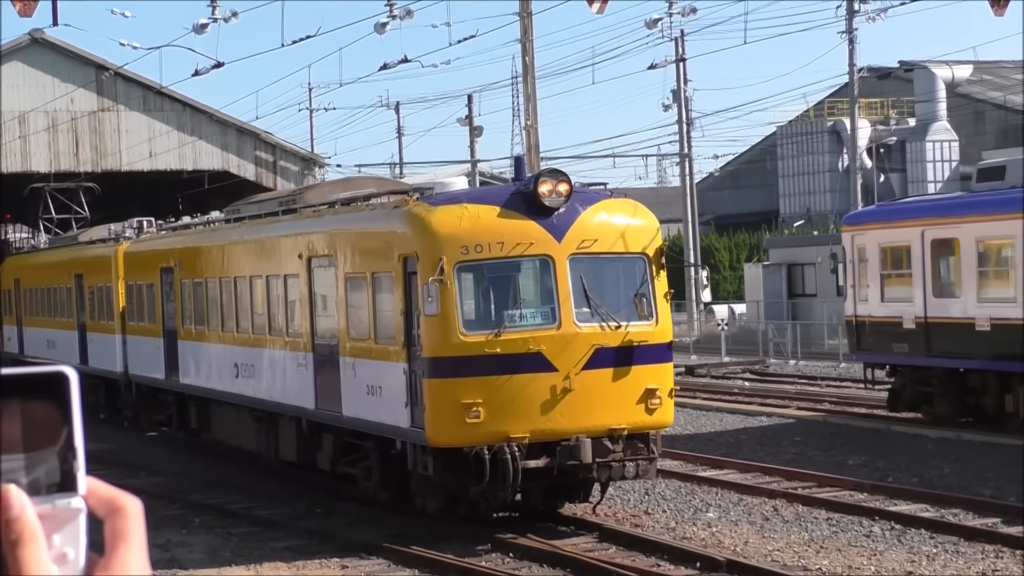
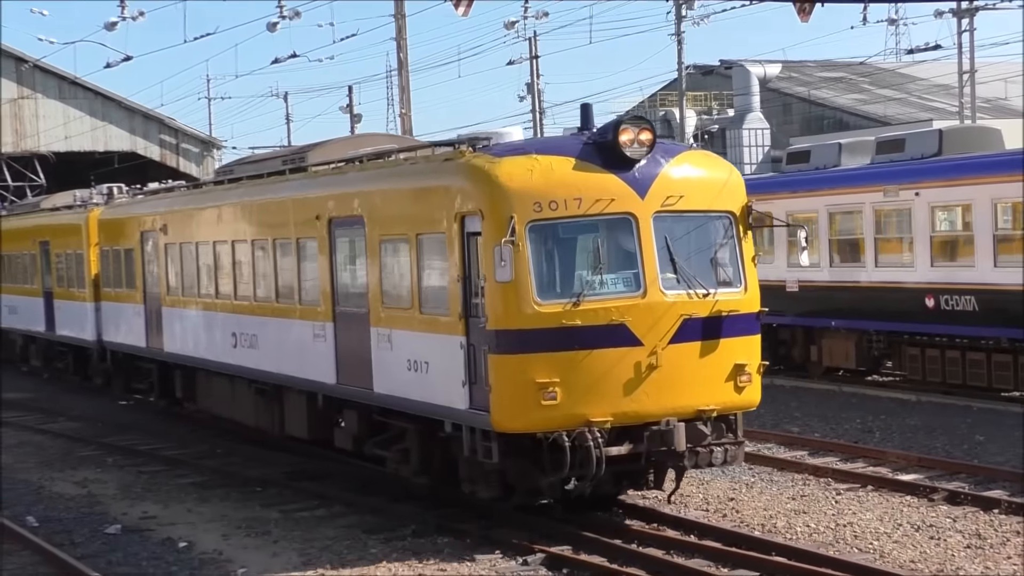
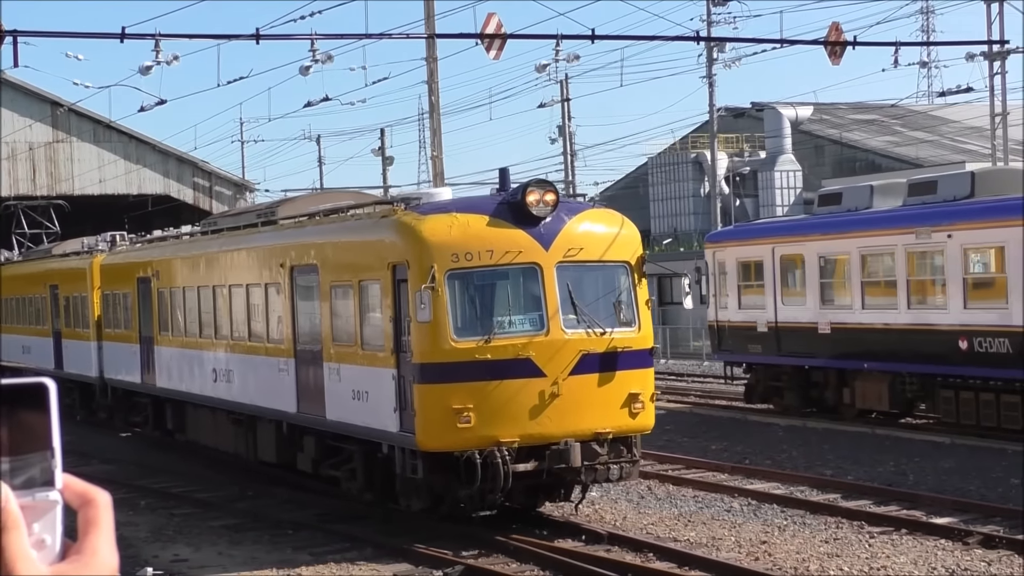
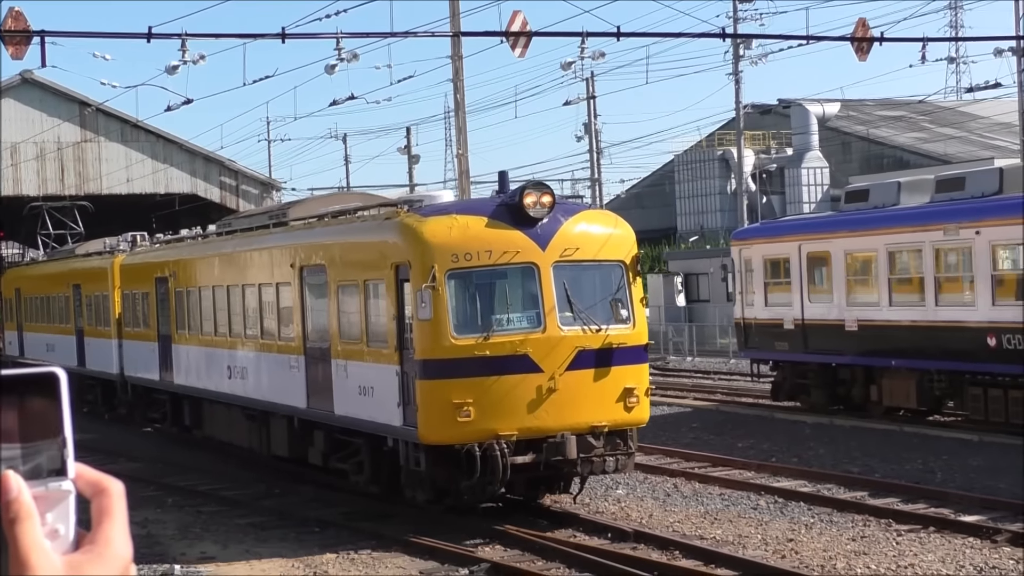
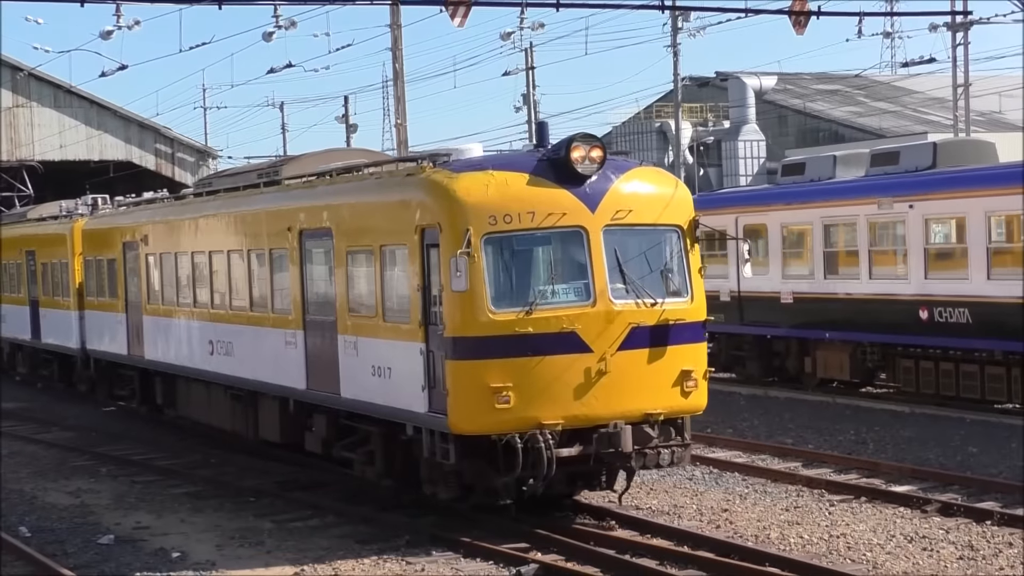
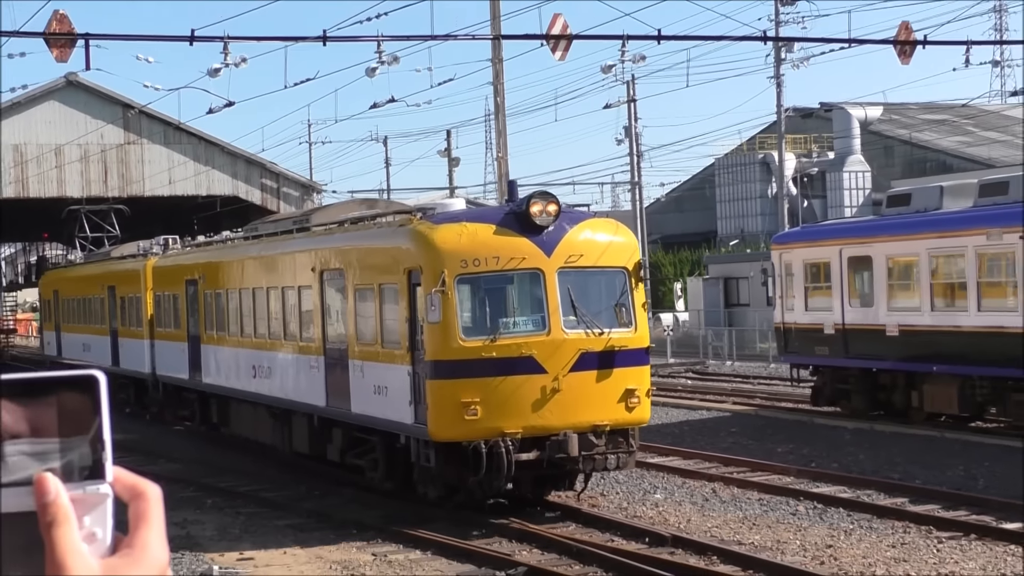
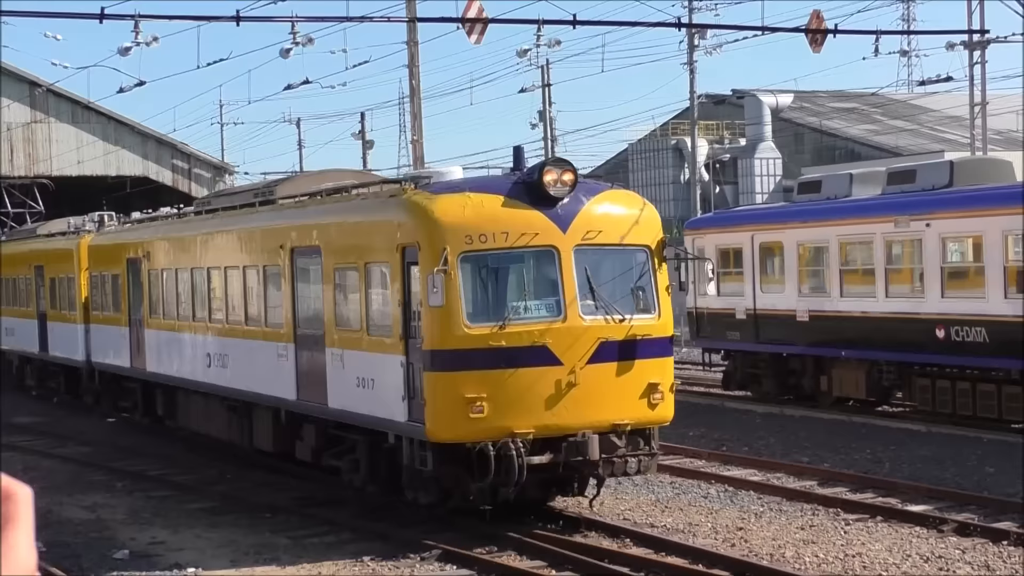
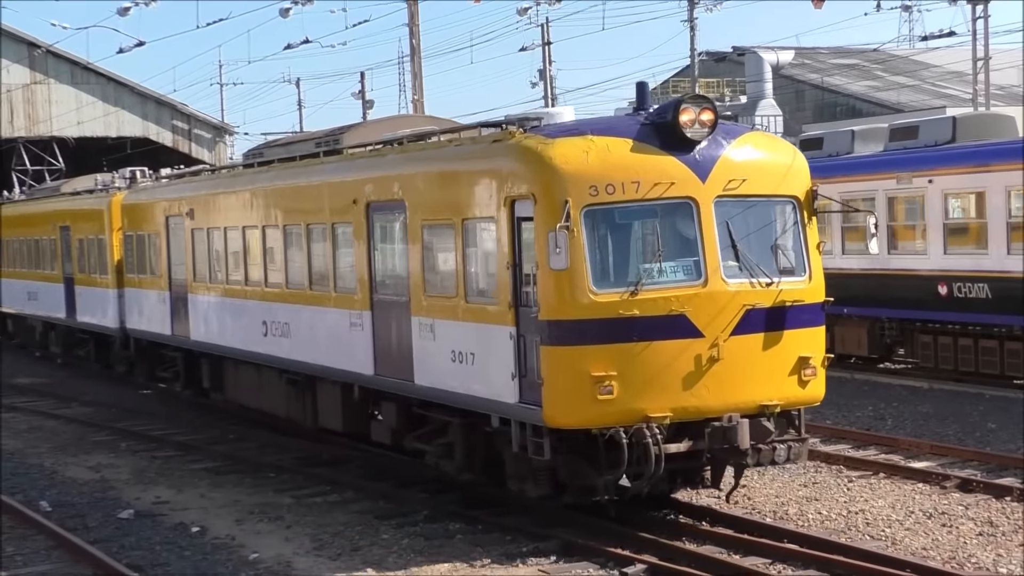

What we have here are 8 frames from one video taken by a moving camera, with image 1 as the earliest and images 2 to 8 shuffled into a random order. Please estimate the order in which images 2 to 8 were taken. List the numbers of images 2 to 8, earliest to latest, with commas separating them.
6, 4, 3, 7, 5, 2, 8
